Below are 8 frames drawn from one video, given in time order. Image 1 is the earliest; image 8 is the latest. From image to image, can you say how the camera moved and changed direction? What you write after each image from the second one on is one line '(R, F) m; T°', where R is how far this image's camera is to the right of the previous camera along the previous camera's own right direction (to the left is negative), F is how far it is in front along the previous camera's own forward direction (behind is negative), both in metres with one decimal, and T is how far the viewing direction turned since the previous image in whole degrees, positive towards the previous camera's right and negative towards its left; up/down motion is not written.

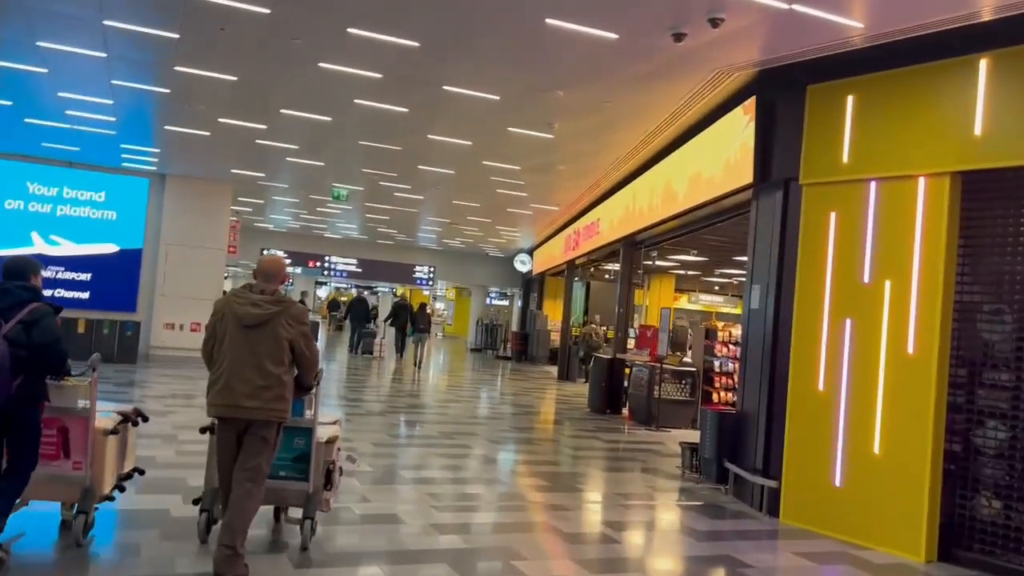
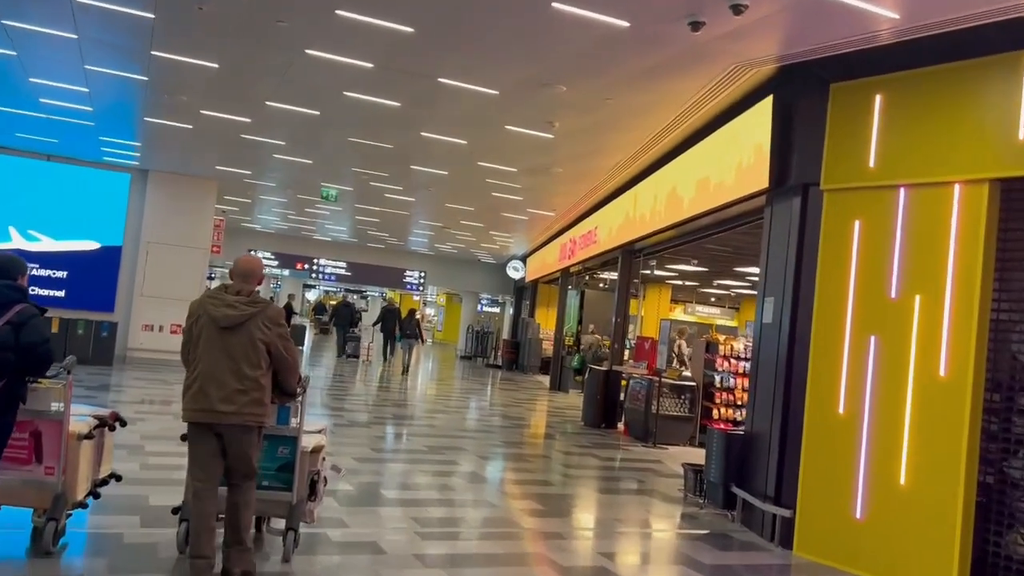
(0.0, +0.5) m; +1°
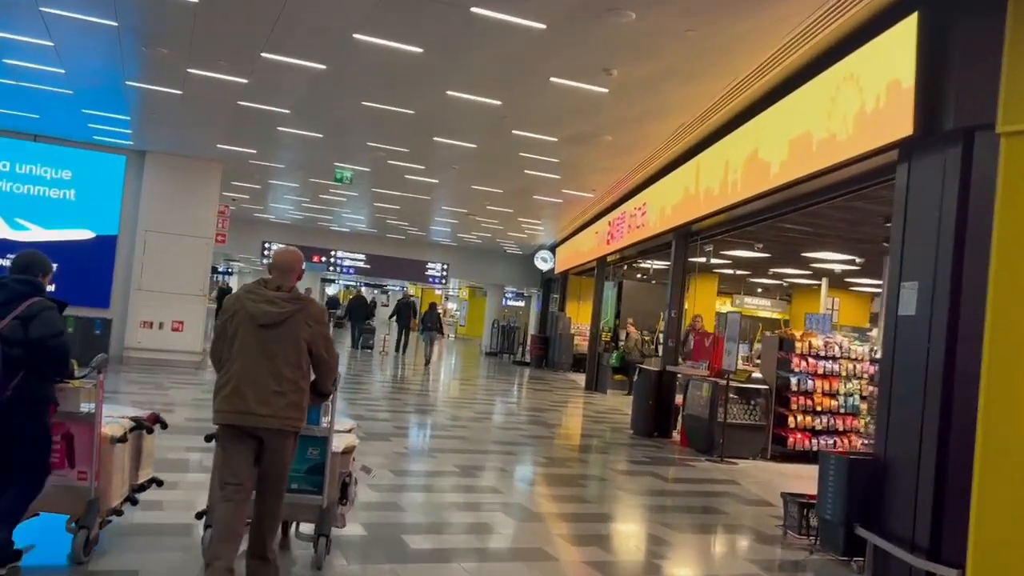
(-0.2, +1.5) m; -1°
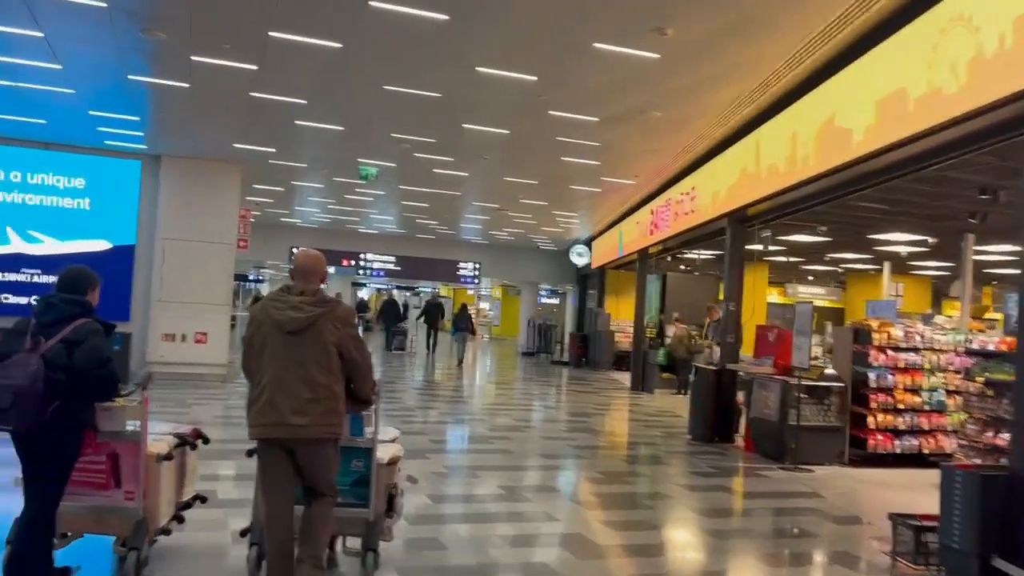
(-0.1, +0.8) m; -2°
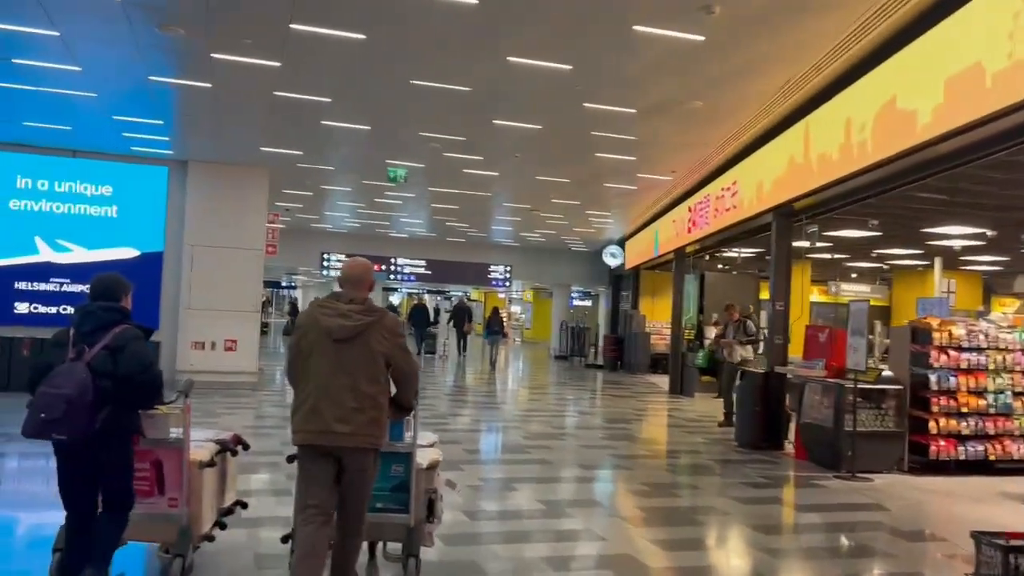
(-0.1, +0.4) m; -2°
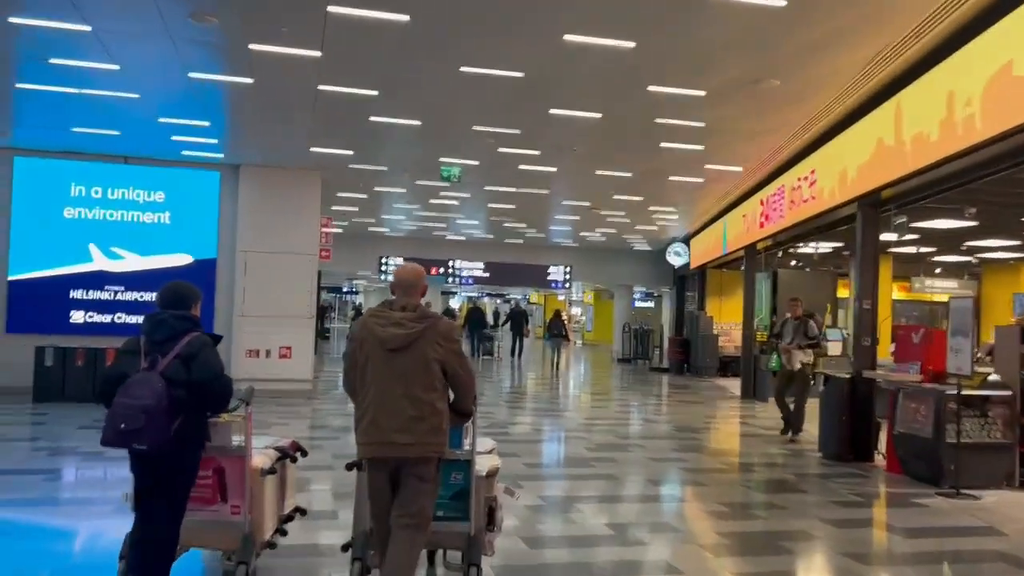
(0.0, +0.6) m; -4°
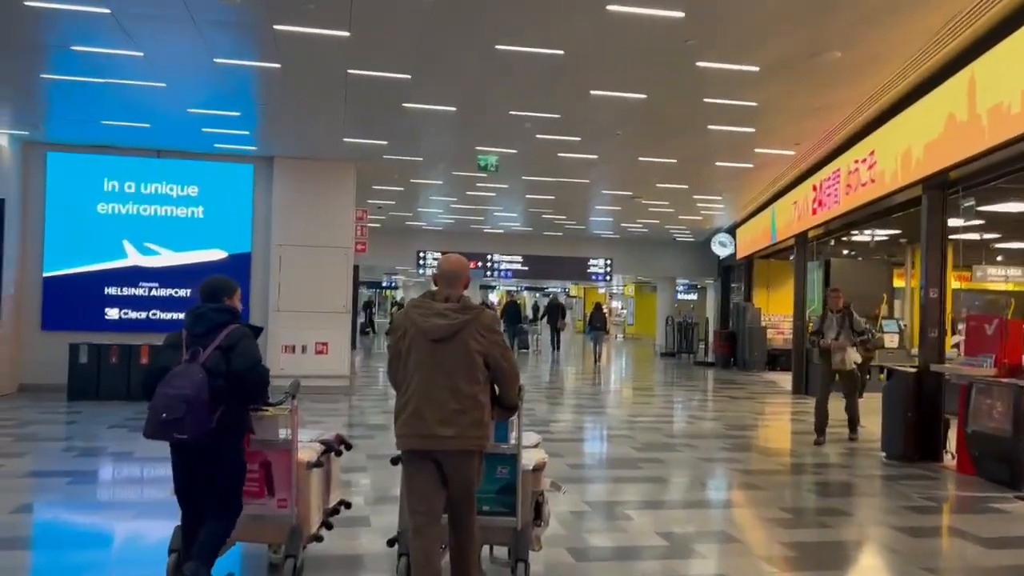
(0.0, +0.4) m; -3°
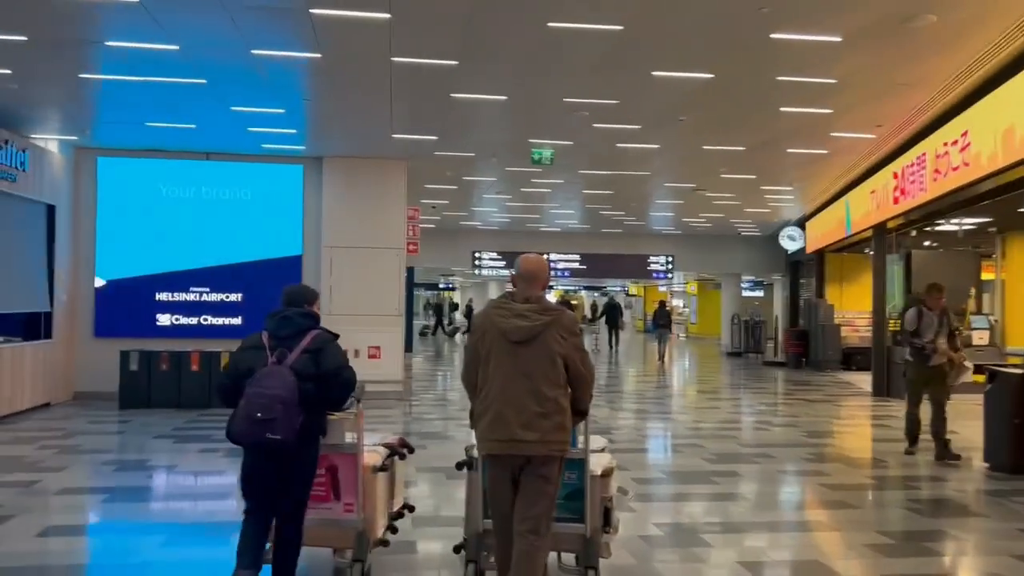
(0.0, +0.5) m; -4°
